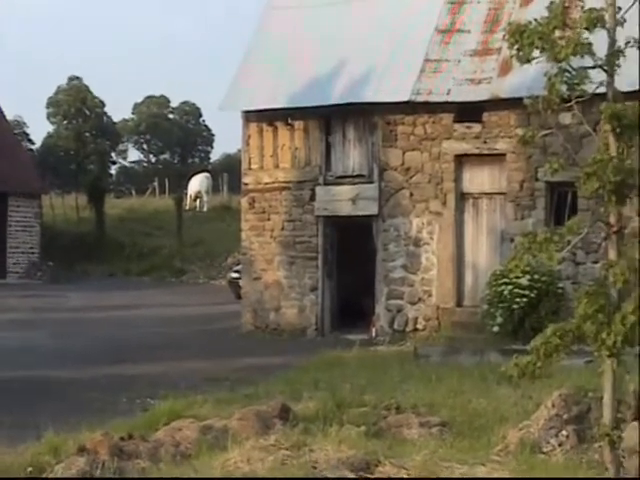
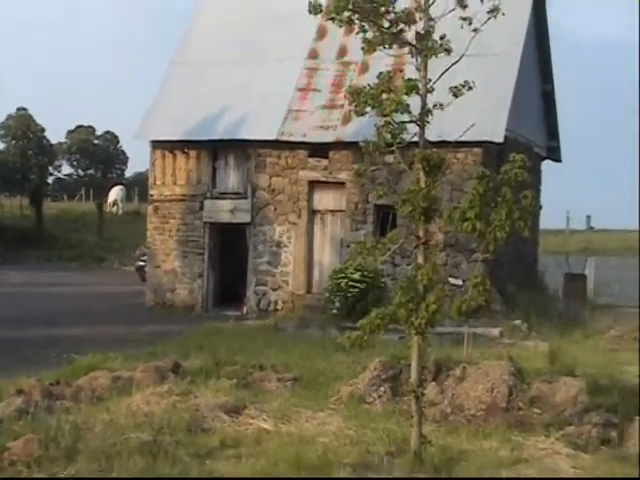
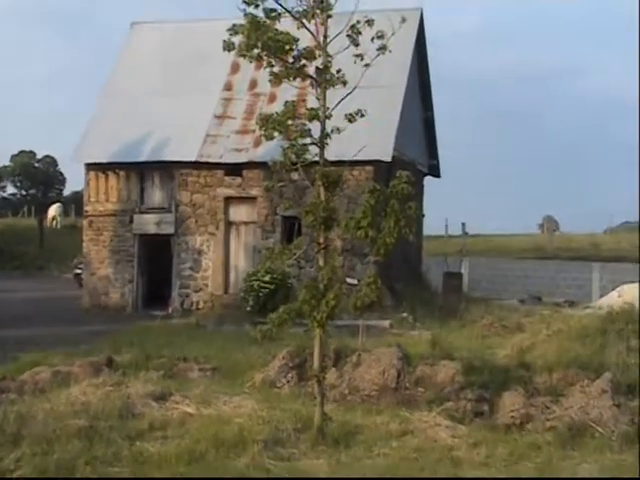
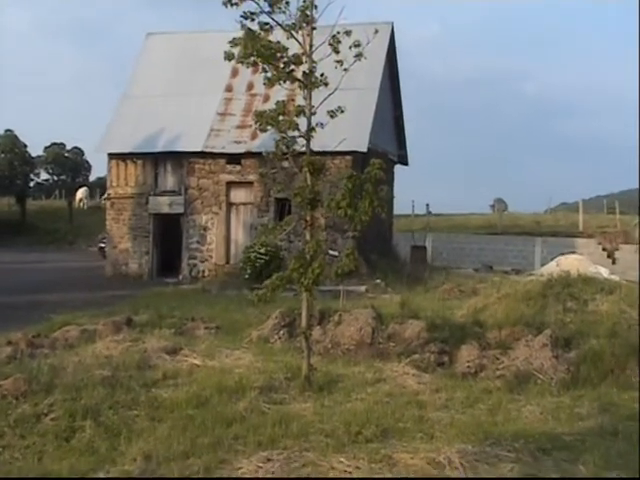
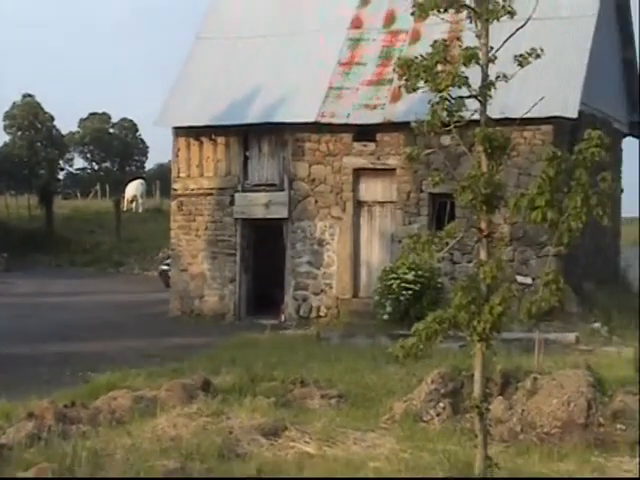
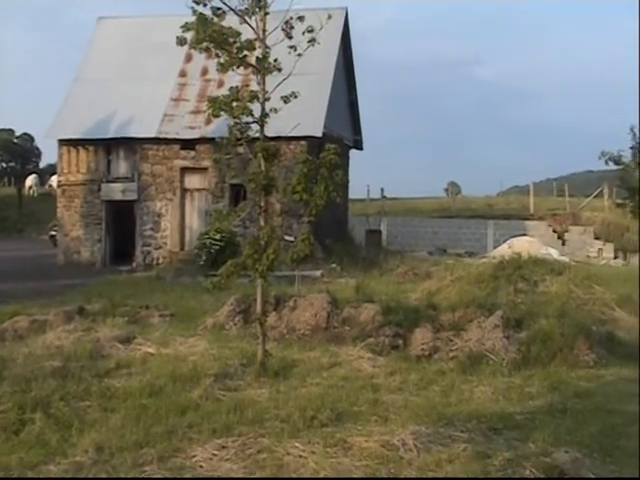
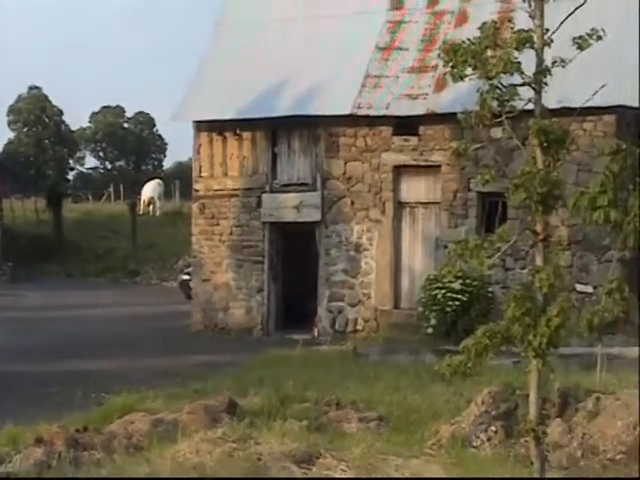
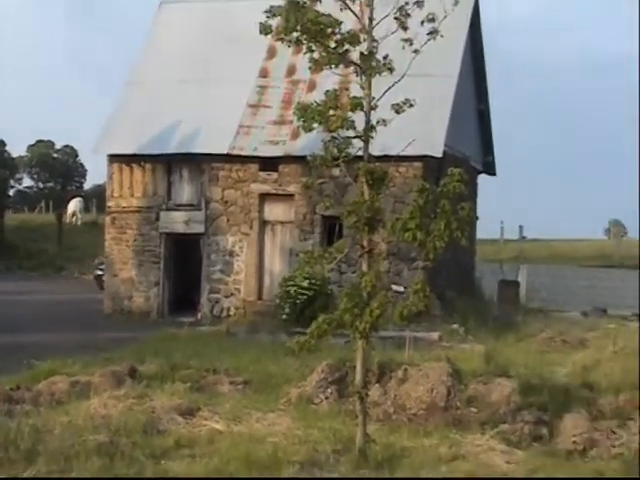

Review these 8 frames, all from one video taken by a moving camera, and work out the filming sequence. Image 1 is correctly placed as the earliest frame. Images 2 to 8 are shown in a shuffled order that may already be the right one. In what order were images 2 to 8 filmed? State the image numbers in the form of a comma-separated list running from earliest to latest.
7, 5, 2, 8, 3, 4, 6
